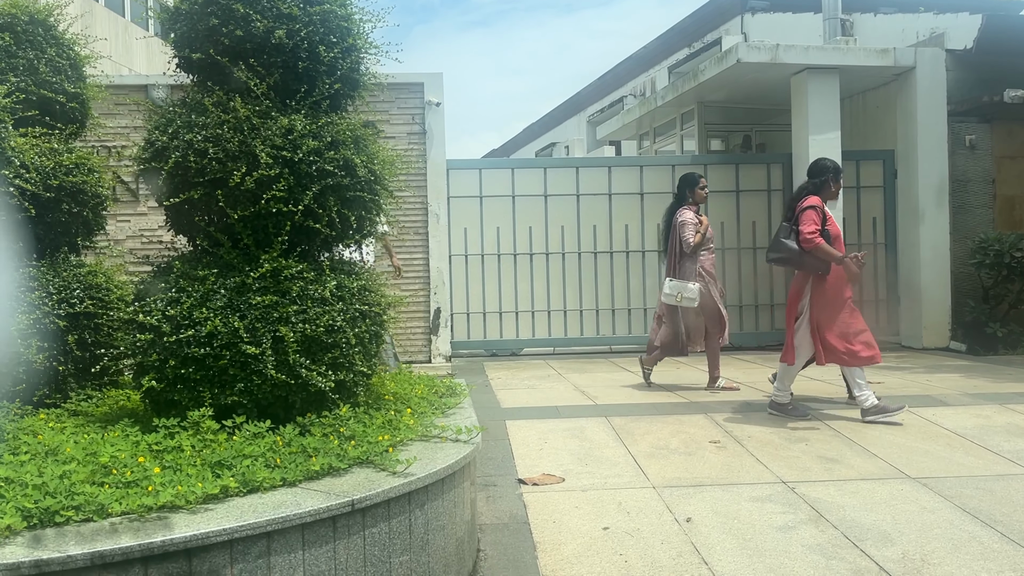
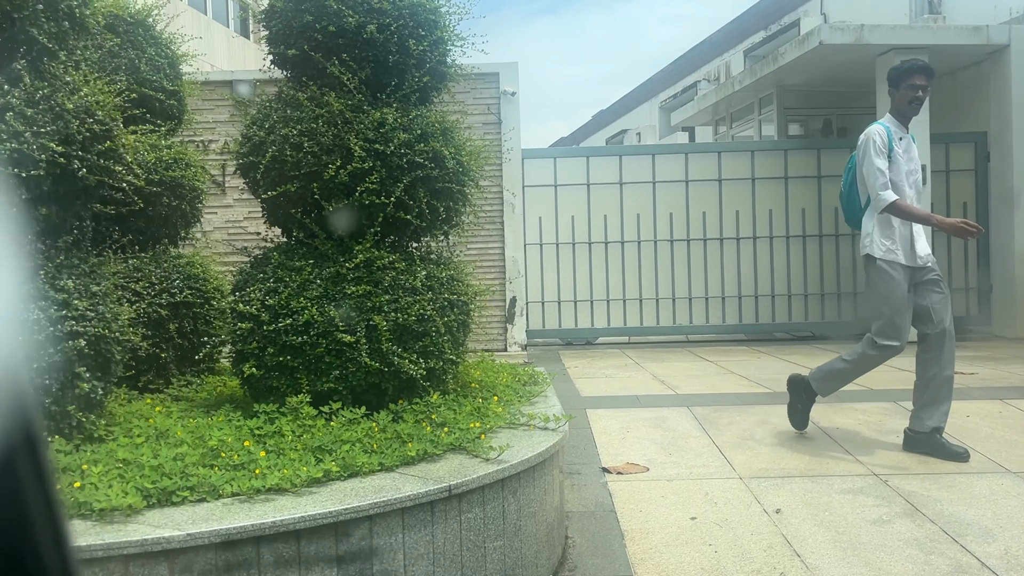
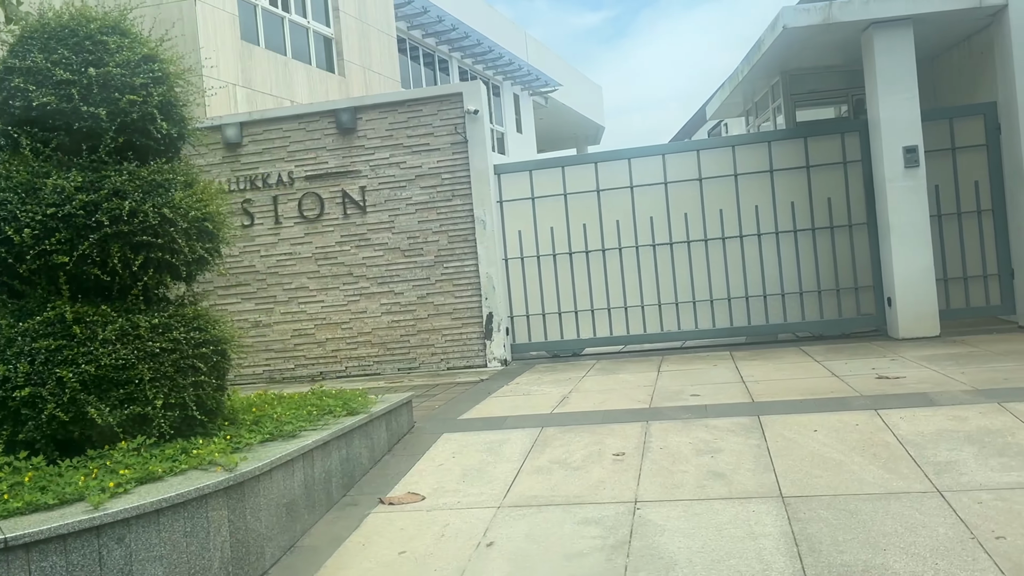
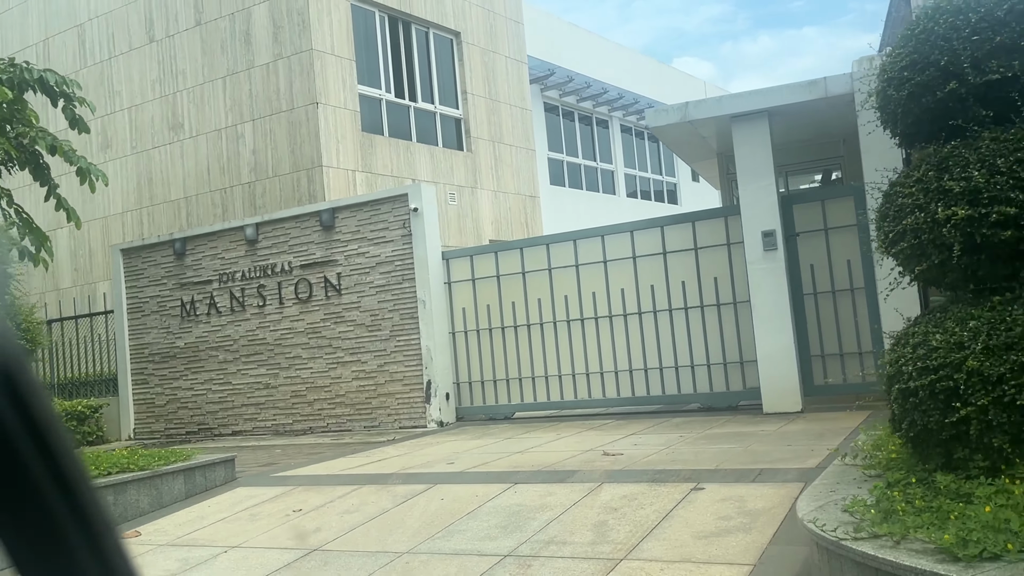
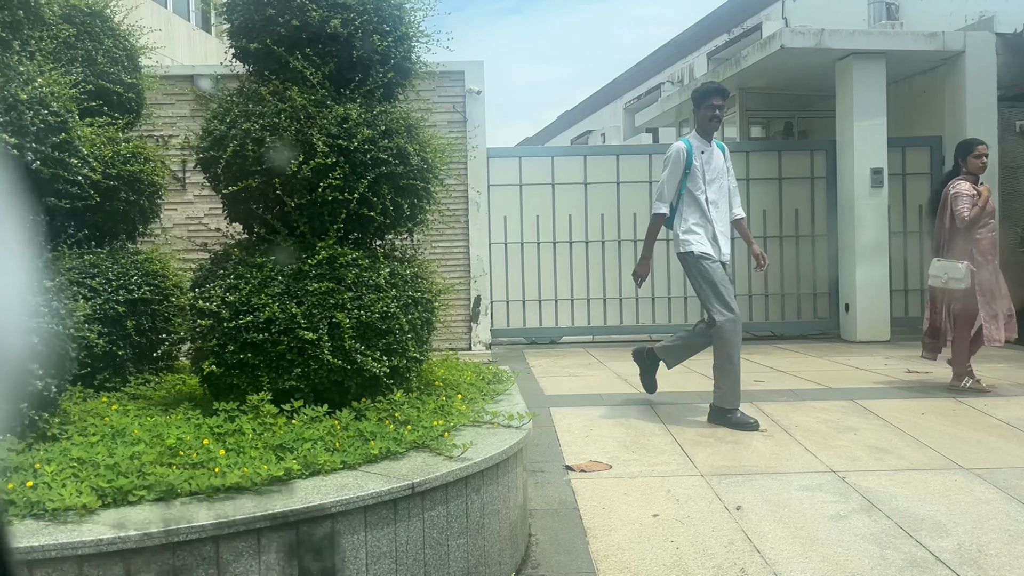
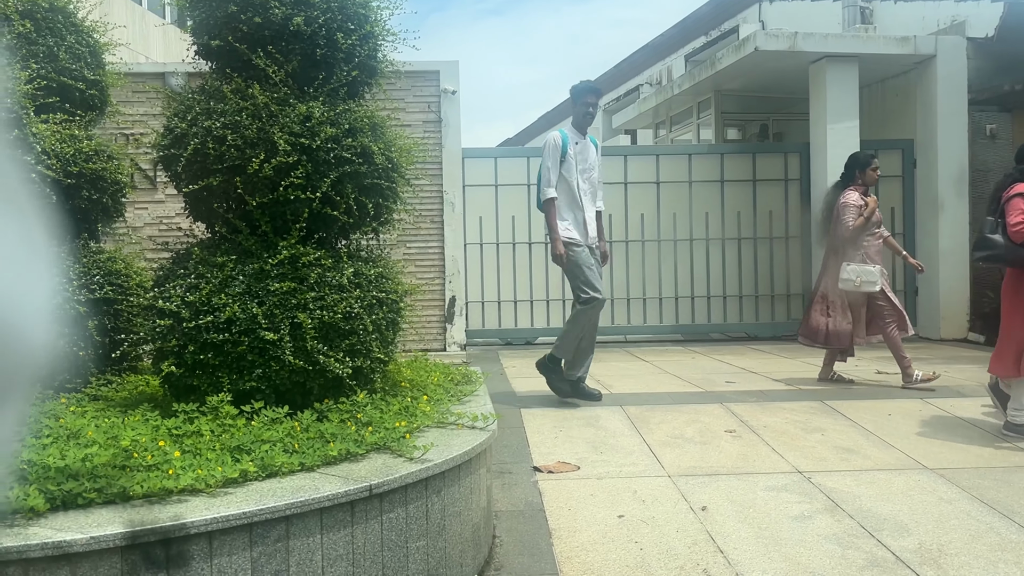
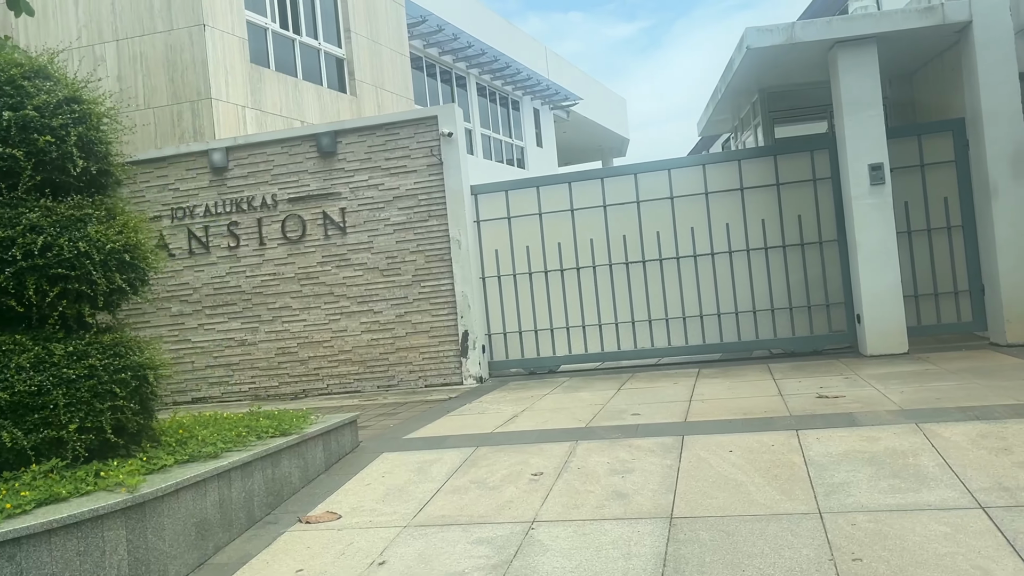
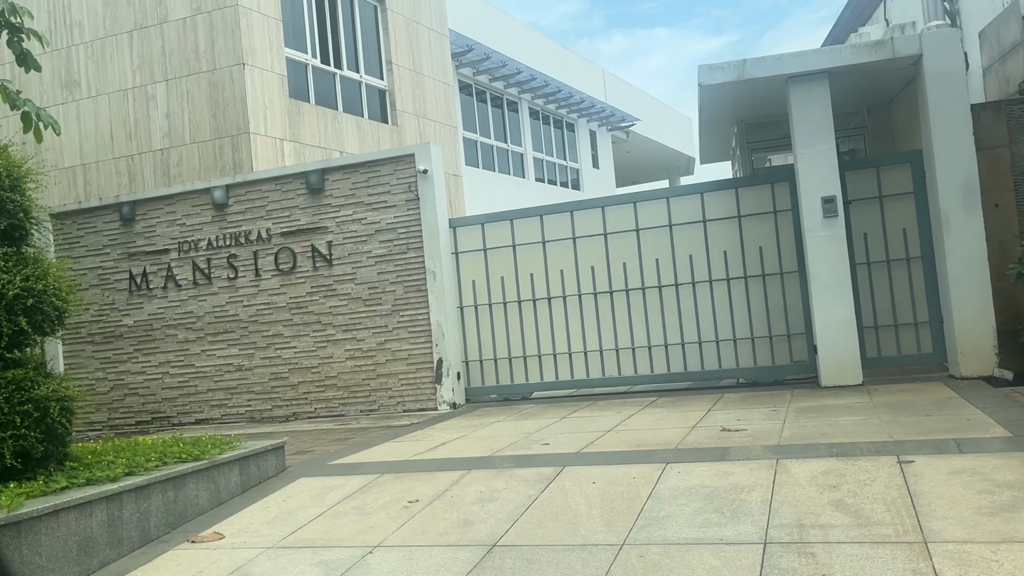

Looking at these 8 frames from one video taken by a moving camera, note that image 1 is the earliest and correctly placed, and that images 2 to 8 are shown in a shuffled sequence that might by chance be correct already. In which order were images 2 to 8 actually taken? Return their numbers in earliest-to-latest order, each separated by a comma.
6, 5, 2, 3, 7, 8, 4
